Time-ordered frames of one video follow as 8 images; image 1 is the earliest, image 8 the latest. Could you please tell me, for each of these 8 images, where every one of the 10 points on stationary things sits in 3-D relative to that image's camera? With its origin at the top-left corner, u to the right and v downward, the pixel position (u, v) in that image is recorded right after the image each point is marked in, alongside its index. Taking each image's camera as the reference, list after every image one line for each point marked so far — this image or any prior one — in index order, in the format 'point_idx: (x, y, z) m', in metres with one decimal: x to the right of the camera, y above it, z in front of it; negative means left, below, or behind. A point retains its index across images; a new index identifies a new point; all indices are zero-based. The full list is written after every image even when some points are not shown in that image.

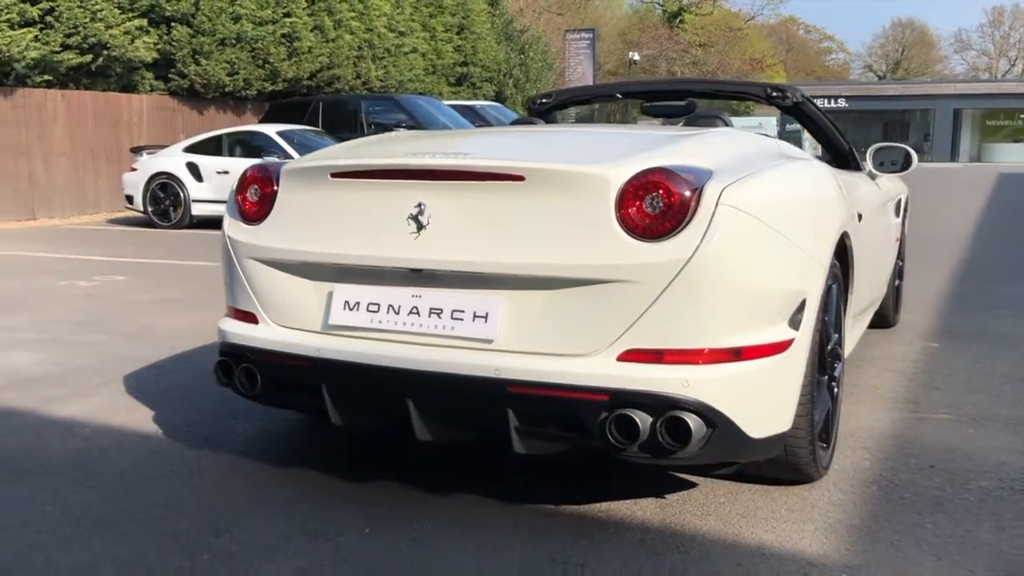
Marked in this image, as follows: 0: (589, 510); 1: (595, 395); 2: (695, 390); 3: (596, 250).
0: (+0.3, -0.8, +3.6) m
1: (+0.3, -0.3, +3.1) m
2: (+0.5, -0.3, +3.1) m
3: (+0.2, +0.1, +3.2) m
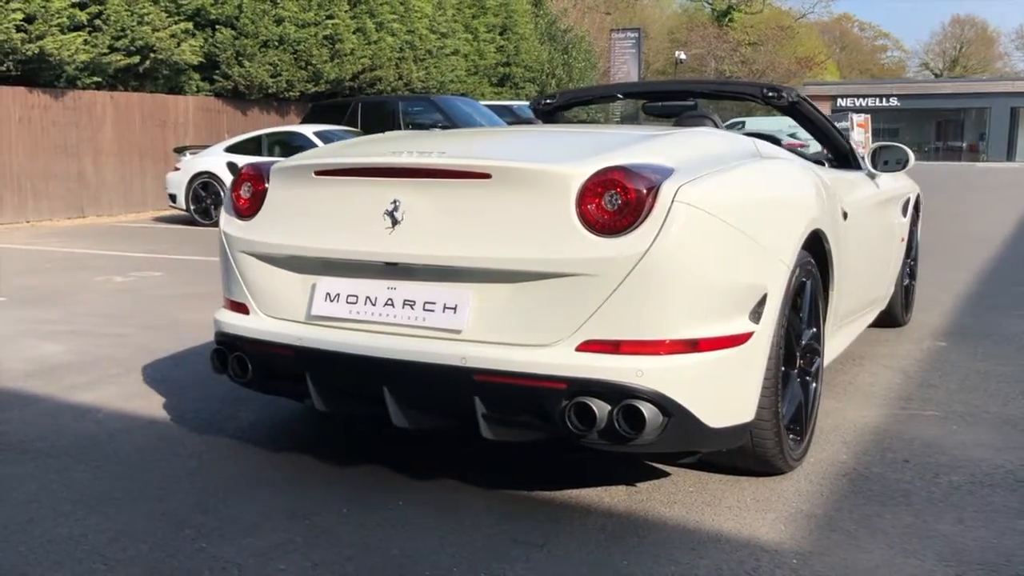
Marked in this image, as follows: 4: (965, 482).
0: (+0.2, -0.7, +3.7) m
1: (+0.1, -0.3, +3.3) m
2: (+0.4, -0.3, +3.2) m
3: (+0.1, +0.1, +3.3) m
4: (+1.7, -0.7, +3.9) m
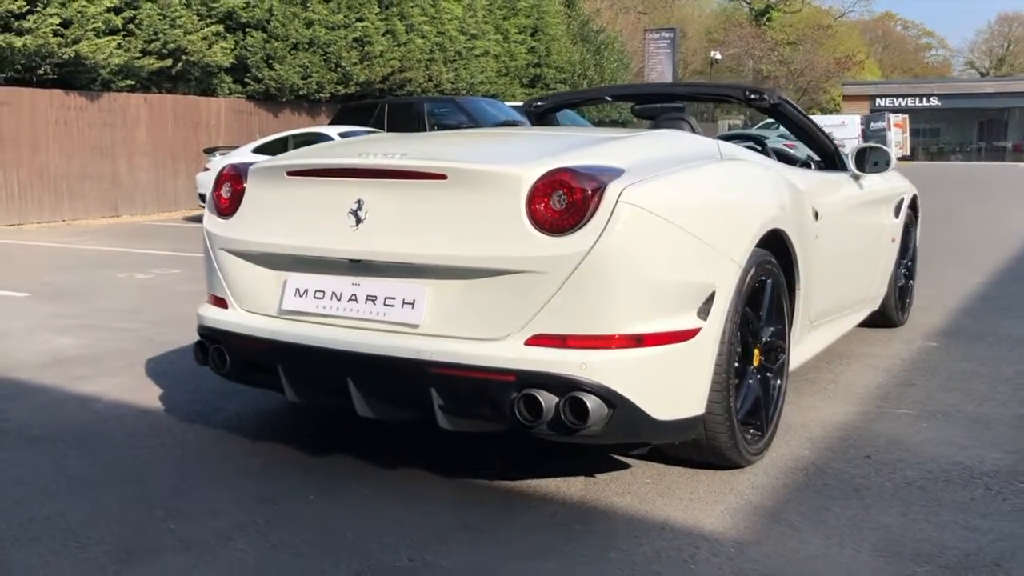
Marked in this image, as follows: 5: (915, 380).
0: (0.0, -0.7, +3.8) m
1: (0.0, -0.3, +3.4) m
2: (+0.3, -0.3, +3.4) m
3: (0.0, +0.1, +3.4) m
4: (+1.5, -0.7, +4.0) m
5: (+2.1, -0.5, +5.4) m
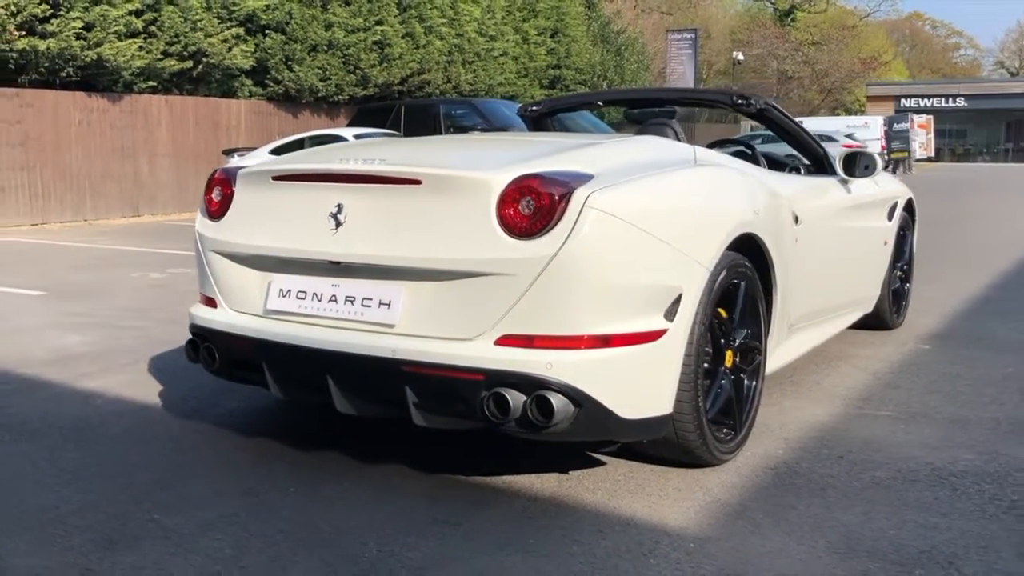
0: (-0.1, -0.7, +4.0) m
1: (-0.1, -0.3, +3.5) m
2: (+0.2, -0.3, +3.5) m
3: (-0.1, +0.1, +3.6) m
4: (+1.4, -0.7, +4.0) m
5: (+2.0, -0.5, +5.5) m
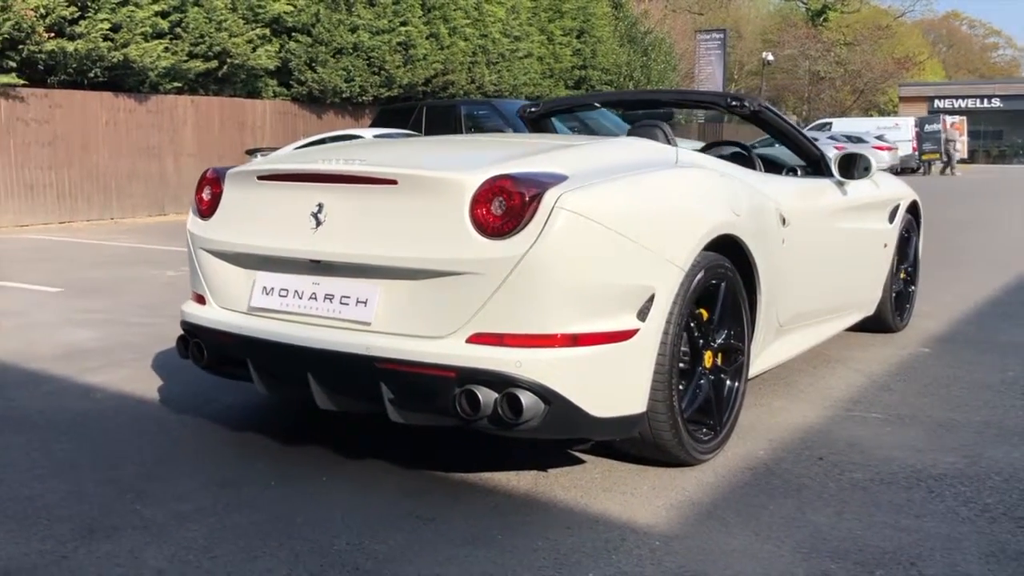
0: (-0.2, -0.7, +4.0) m
1: (-0.2, -0.3, +3.6) m
2: (+0.1, -0.3, +3.5) m
3: (-0.2, +0.1, +3.6) m
4: (+1.3, -0.7, +4.0) m
5: (+2.0, -0.5, +5.4) m
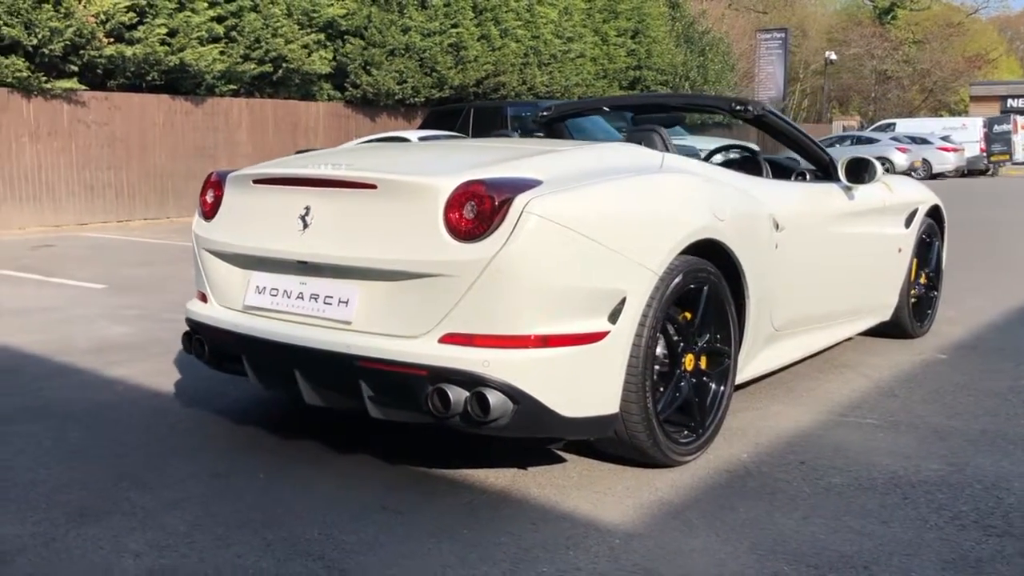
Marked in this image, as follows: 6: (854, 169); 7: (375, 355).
0: (-0.2, -0.7, +4.1) m
1: (-0.3, -0.3, +3.7) m
2: (-0.1, -0.3, +3.6) m
3: (-0.3, +0.1, +3.7) m
4: (+1.3, -0.7, +4.1) m
5: (+2.0, -0.5, +5.4) m
6: (+1.8, +0.6, +5.5) m
7: (-0.5, -0.2, +3.8) m
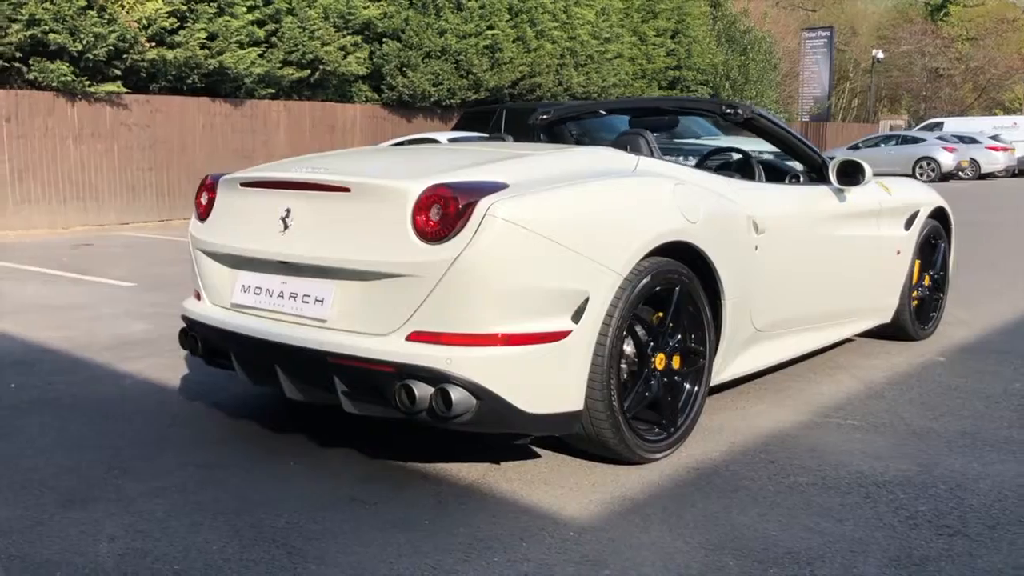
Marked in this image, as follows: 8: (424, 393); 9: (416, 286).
0: (-0.3, -0.7, +4.3) m
1: (-0.5, -0.3, +3.9) m
2: (-0.2, -0.3, +3.8) m
3: (-0.4, +0.1, +3.9) m
4: (+1.1, -0.8, +4.1) m
5: (+1.9, -0.5, +5.4) m
6: (+1.7, +0.6, +5.6) m
7: (-0.6, -0.2, +3.9) m
8: (-0.3, -0.4, +3.8) m
9: (-0.3, 0.0, +3.8) m
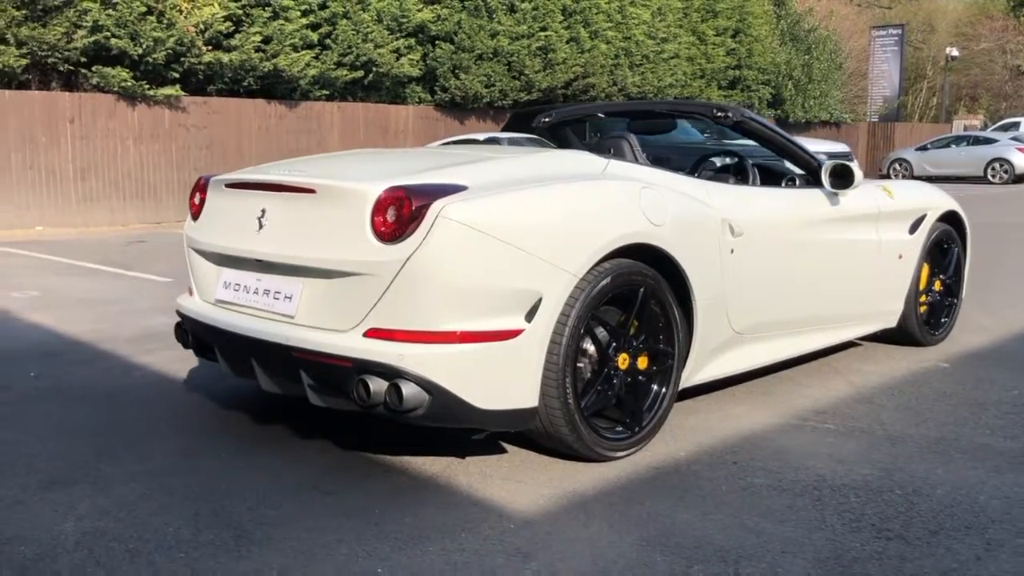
0: (-0.5, -0.7, +4.4) m
1: (-0.6, -0.3, +4.0) m
2: (-0.4, -0.3, +3.9) m
3: (-0.6, +0.1, +4.0) m
4: (+1.0, -0.8, +4.1) m
5: (+1.9, -0.6, +5.4) m
6: (+1.7, +0.6, +5.5) m
7: (-0.8, -0.2, +4.1) m
8: (-0.5, -0.4, +4.0) m
9: (-0.5, 0.0, +4.0) m
